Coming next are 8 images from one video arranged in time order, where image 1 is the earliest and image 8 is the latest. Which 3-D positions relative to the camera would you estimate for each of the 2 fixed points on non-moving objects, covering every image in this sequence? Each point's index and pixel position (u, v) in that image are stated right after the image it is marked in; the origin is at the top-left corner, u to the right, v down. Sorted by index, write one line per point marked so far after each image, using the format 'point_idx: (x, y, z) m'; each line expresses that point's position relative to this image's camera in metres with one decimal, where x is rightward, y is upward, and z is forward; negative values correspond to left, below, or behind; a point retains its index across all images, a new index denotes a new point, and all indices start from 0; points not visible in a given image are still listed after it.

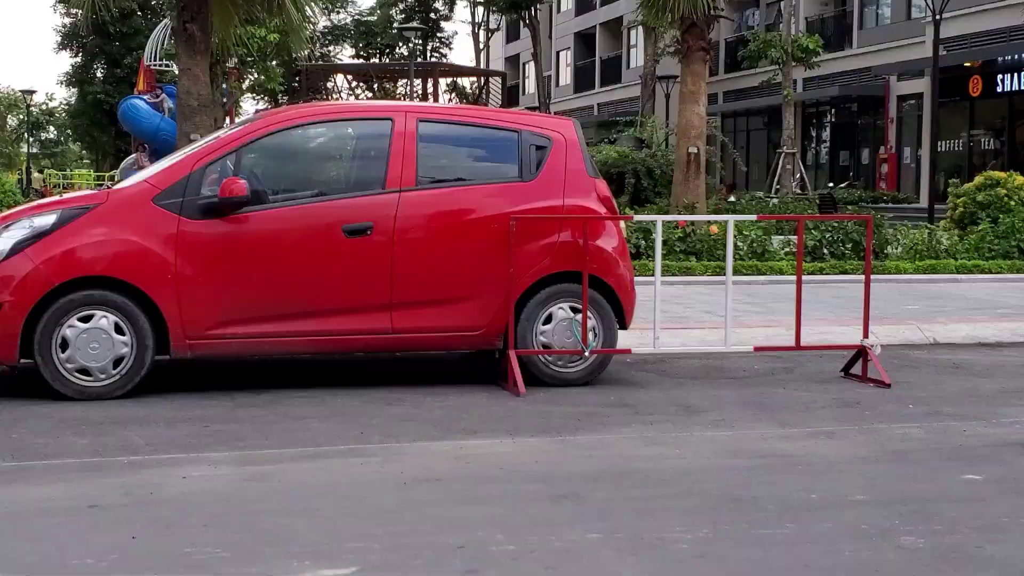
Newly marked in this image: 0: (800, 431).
0: (+1.3, -0.7, +6.4) m
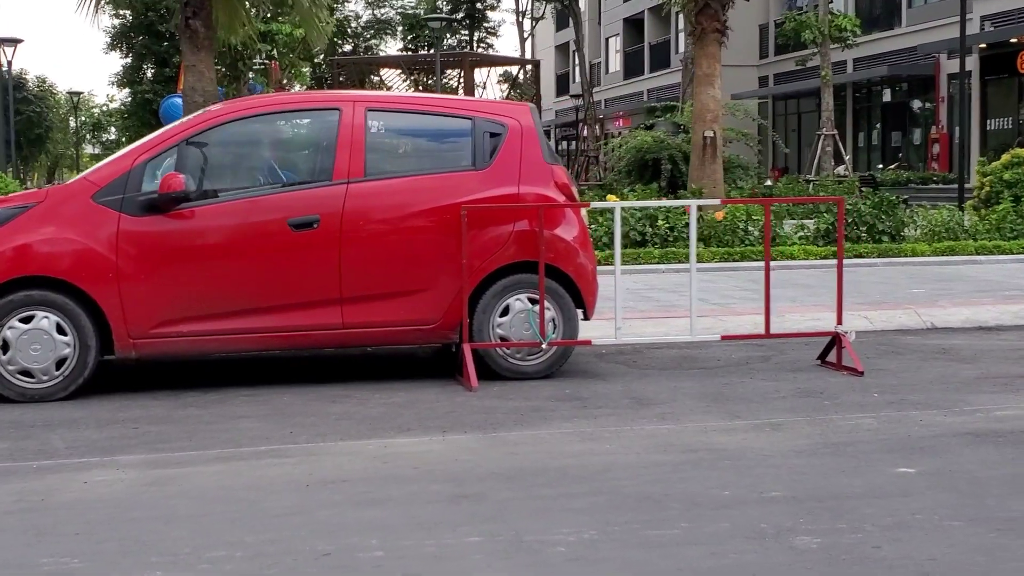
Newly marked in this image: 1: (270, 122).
0: (+1.1, -0.6, +6.1) m
1: (-1.2, +0.9, +7.2) m
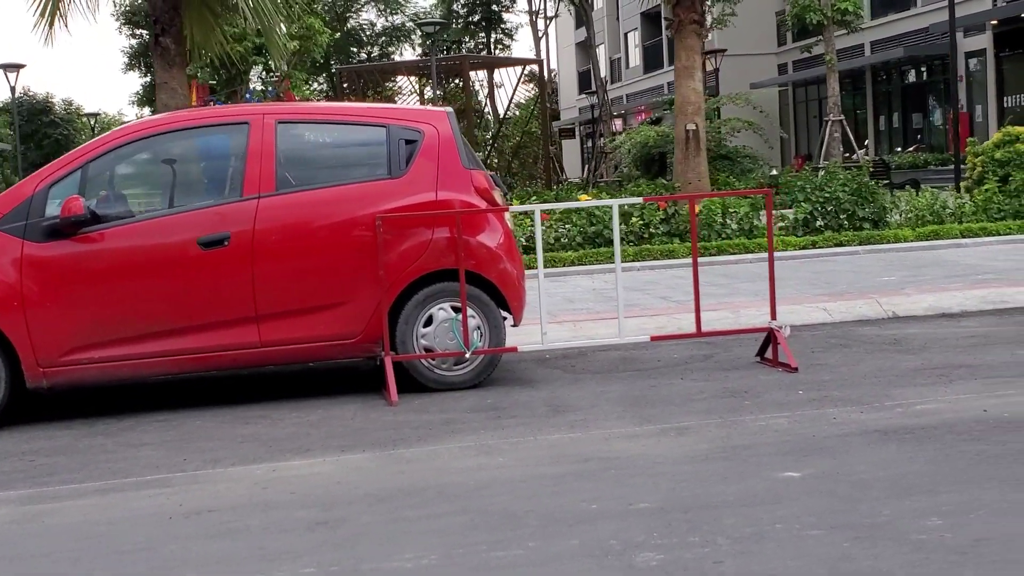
0: (+0.6, -0.6, +5.9) m
1: (-1.7, +0.8, +7.1) m
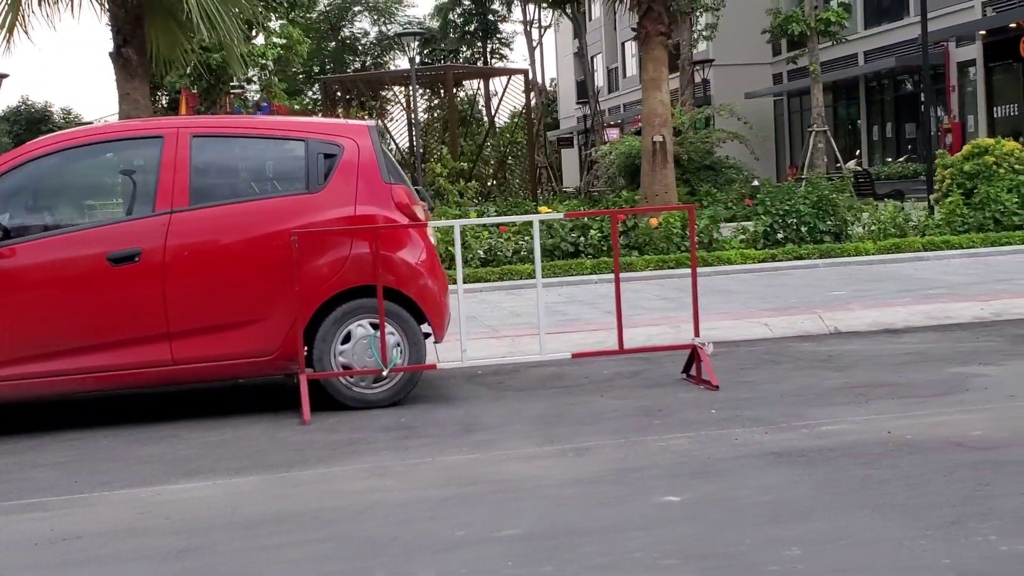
0: (+0.2, -0.7, +5.8) m
1: (-2.1, +0.7, +7.0) m
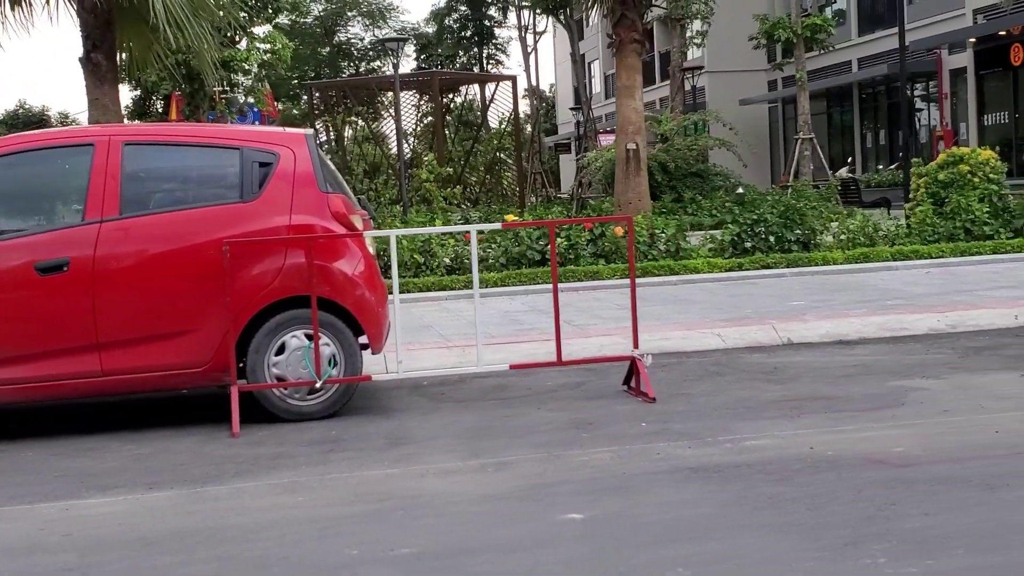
0: (-0.2, -0.8, +5.8) m
1: (-2.5, +0.7, +7.0) m
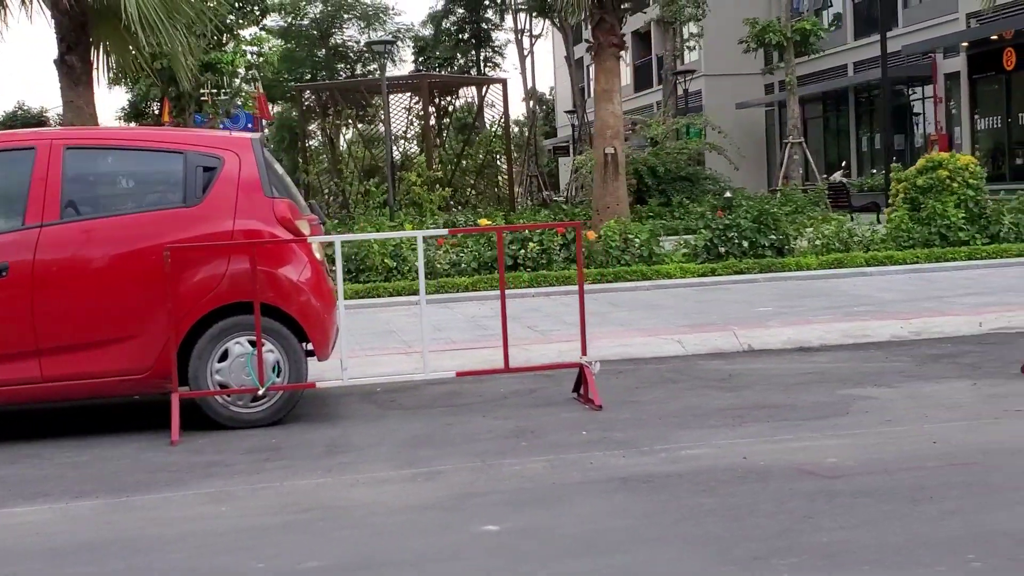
0: (-0.4, -0.8, +5.7) m
1: (-2.8, +0.6, +6.9) m
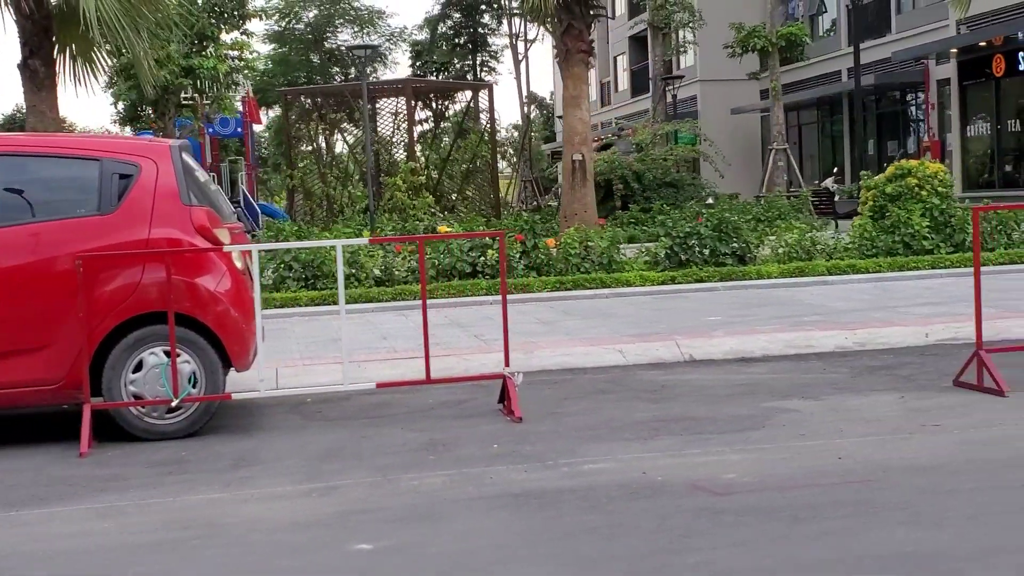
0: (-0.9, -0.8, +5.6) m
1: (-3.2, +0.6, +6.8) m
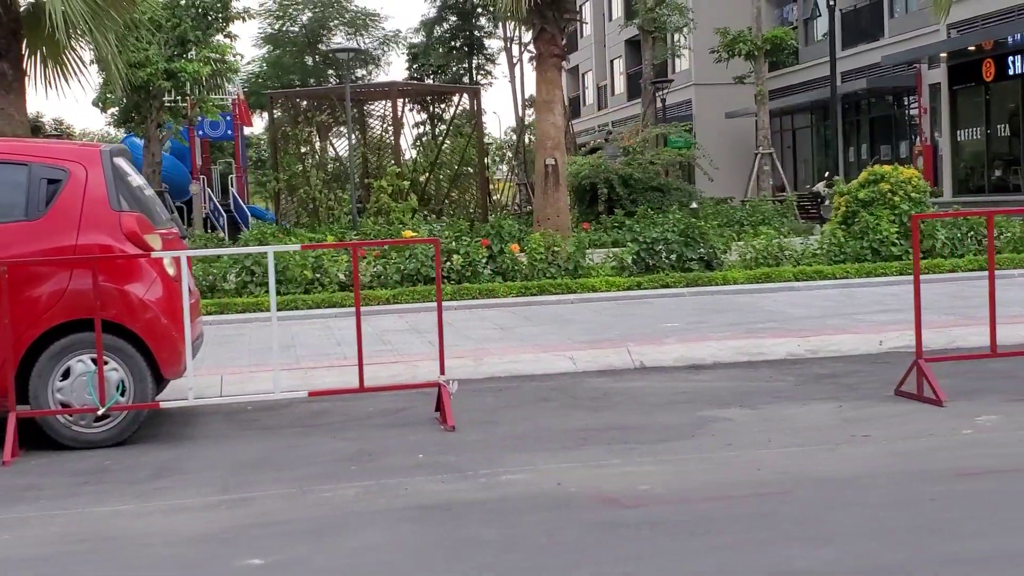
0: (-1.2, -0.9, +5.5) m
1: (-3.5, +0.6, +6.7) m
